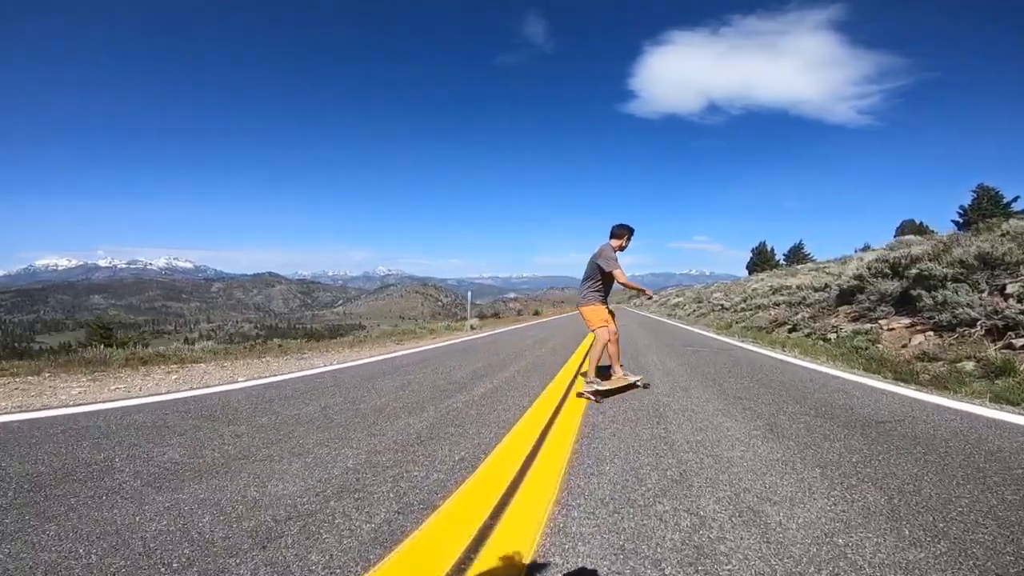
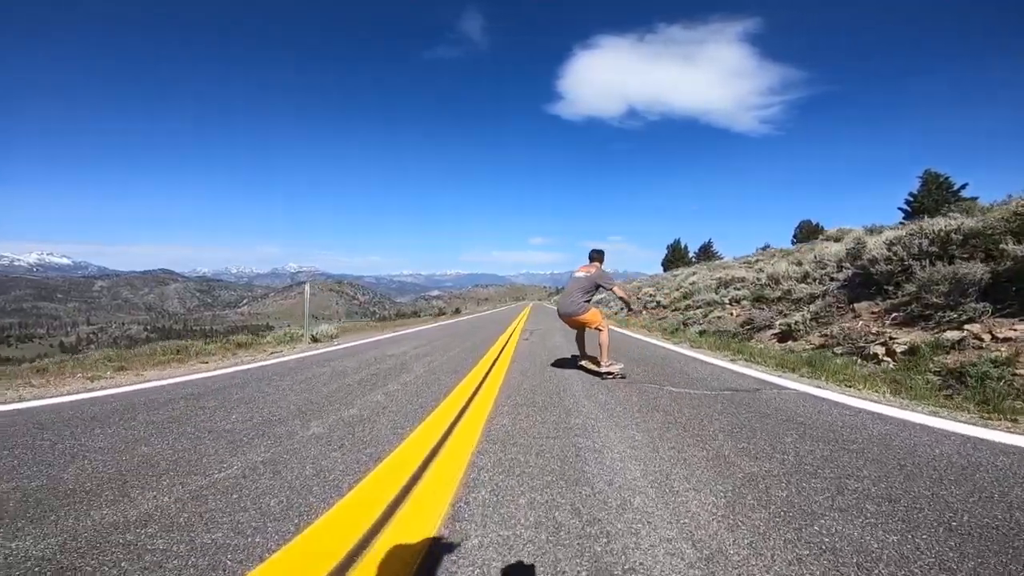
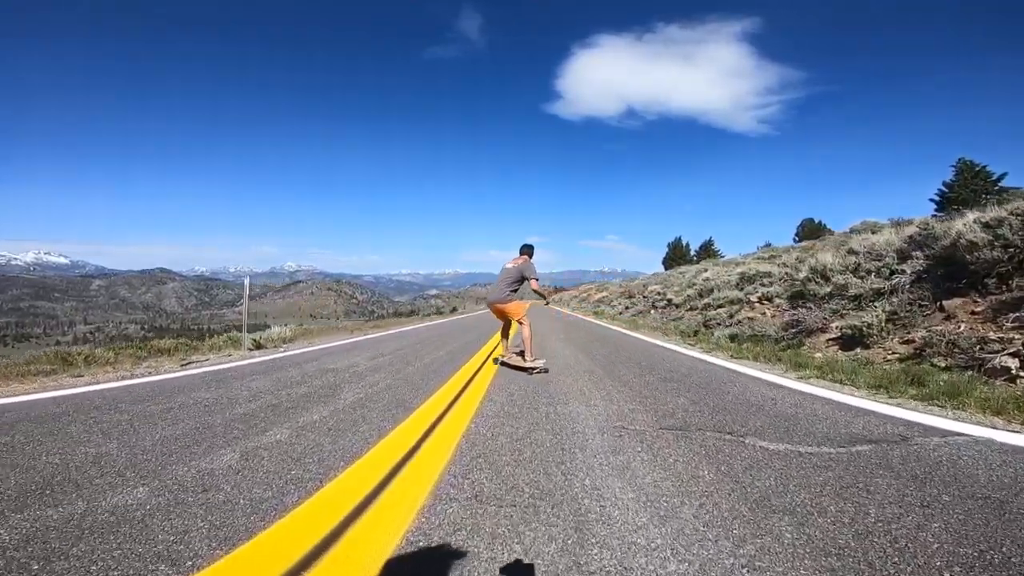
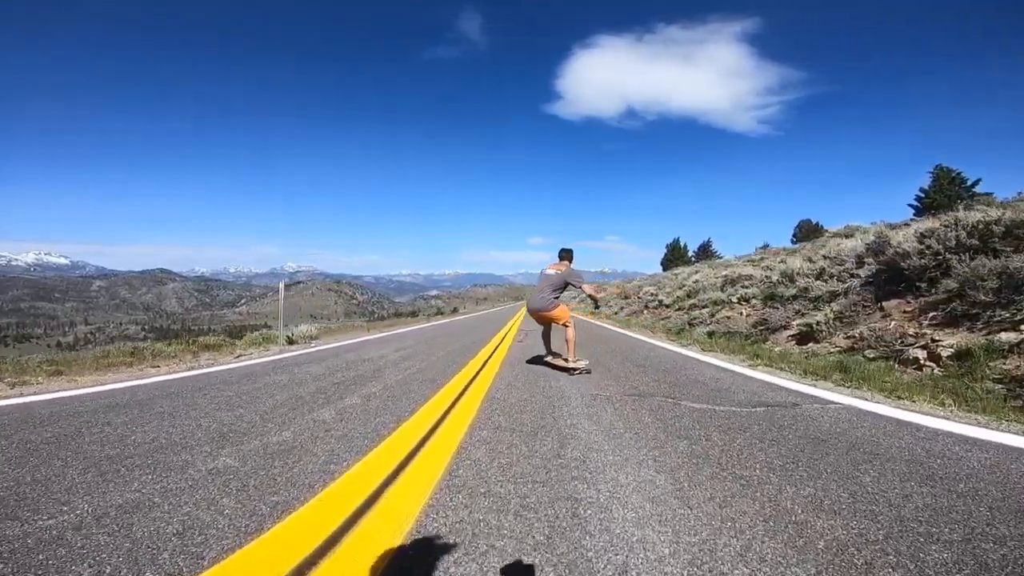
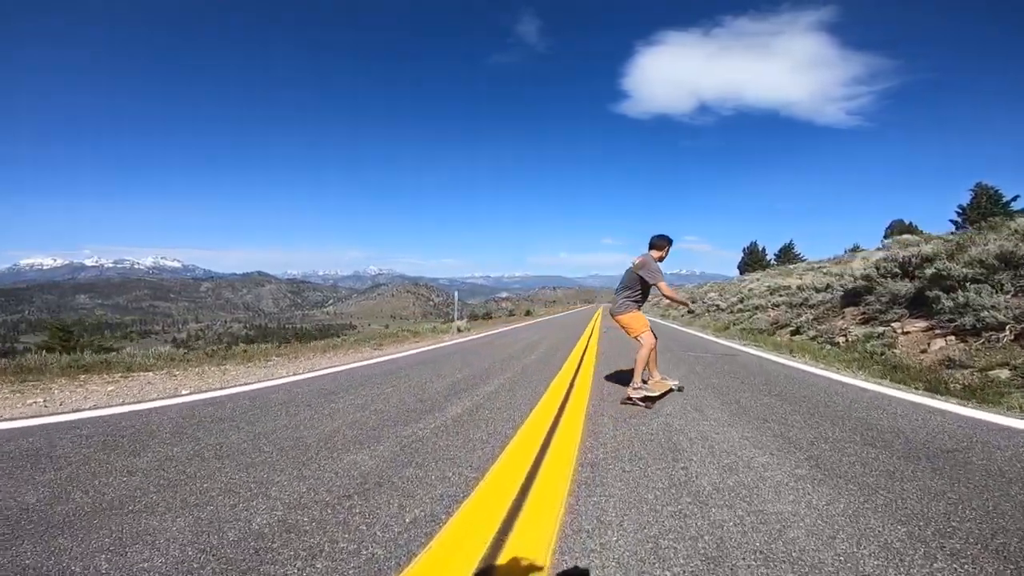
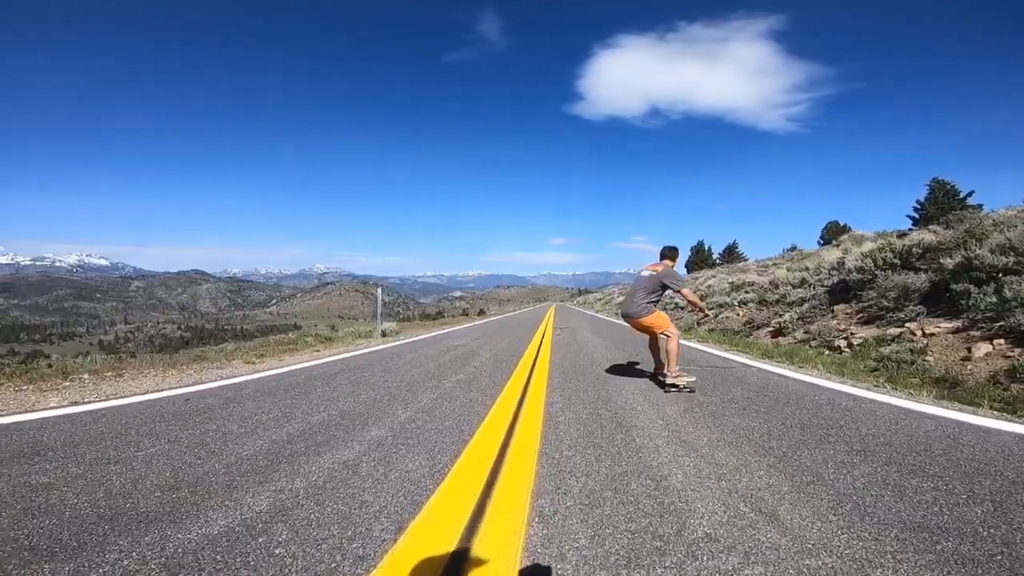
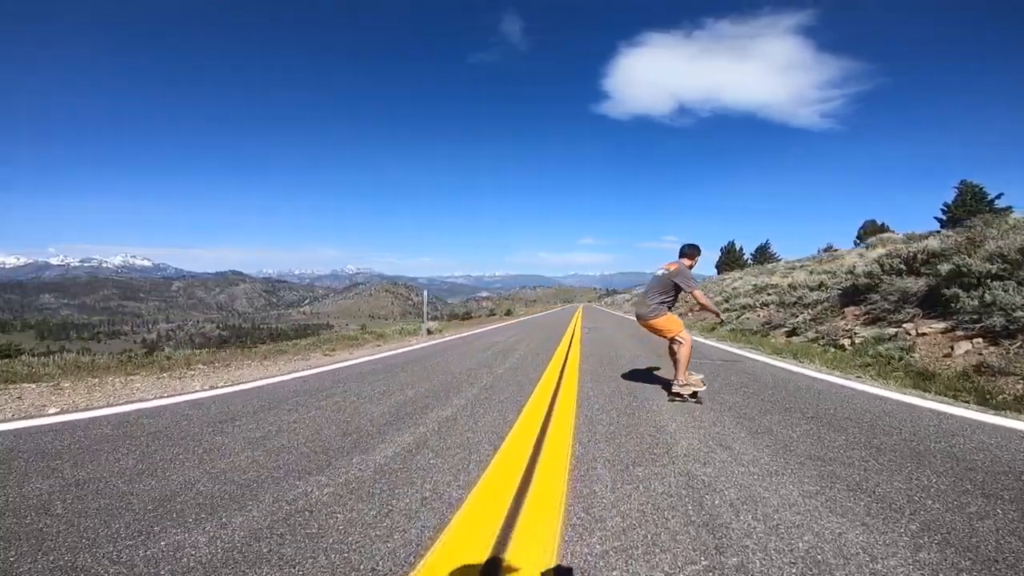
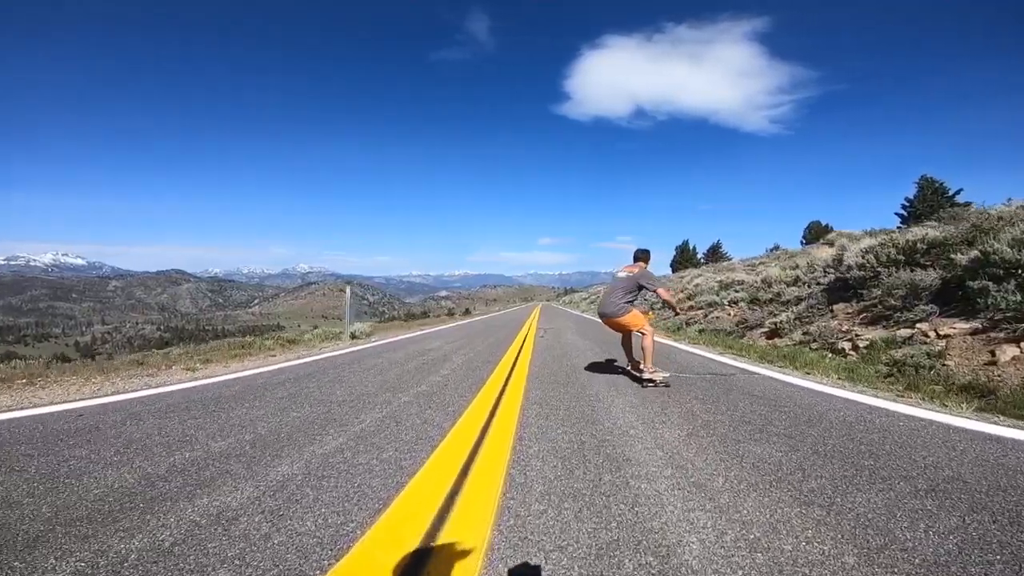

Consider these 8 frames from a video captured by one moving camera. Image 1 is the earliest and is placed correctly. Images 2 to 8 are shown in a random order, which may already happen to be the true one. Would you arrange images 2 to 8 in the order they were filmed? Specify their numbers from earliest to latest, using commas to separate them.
5, 7, 6, 8, 2, 4, 3
